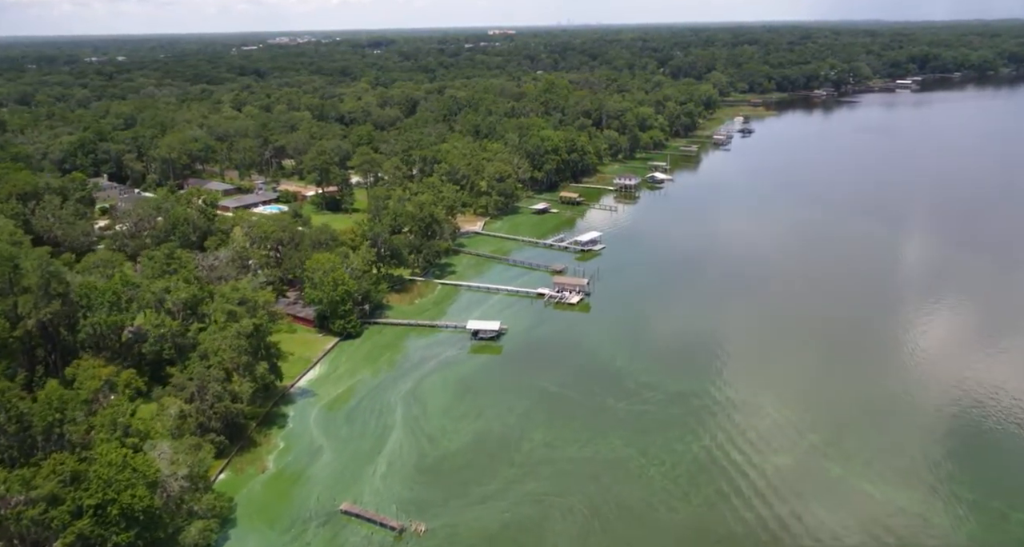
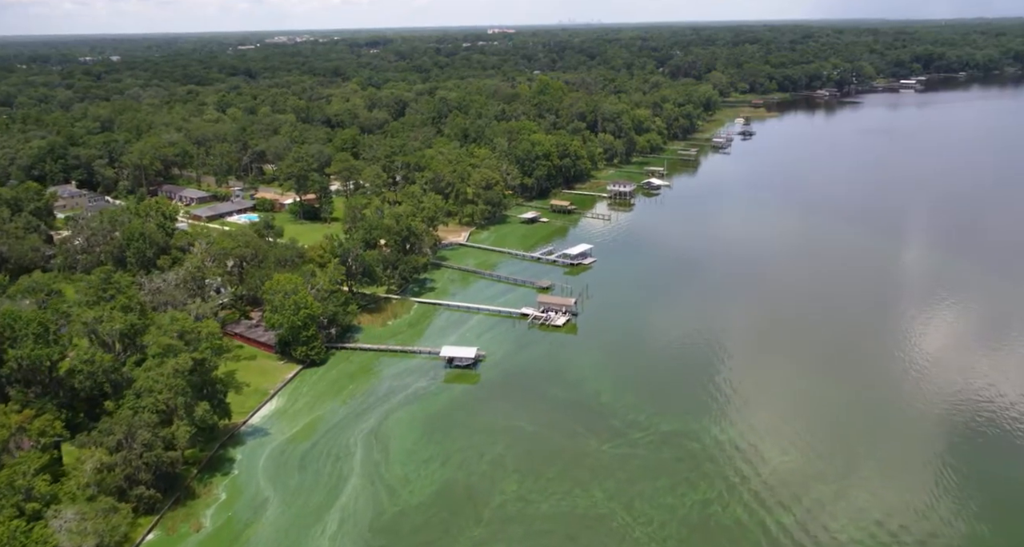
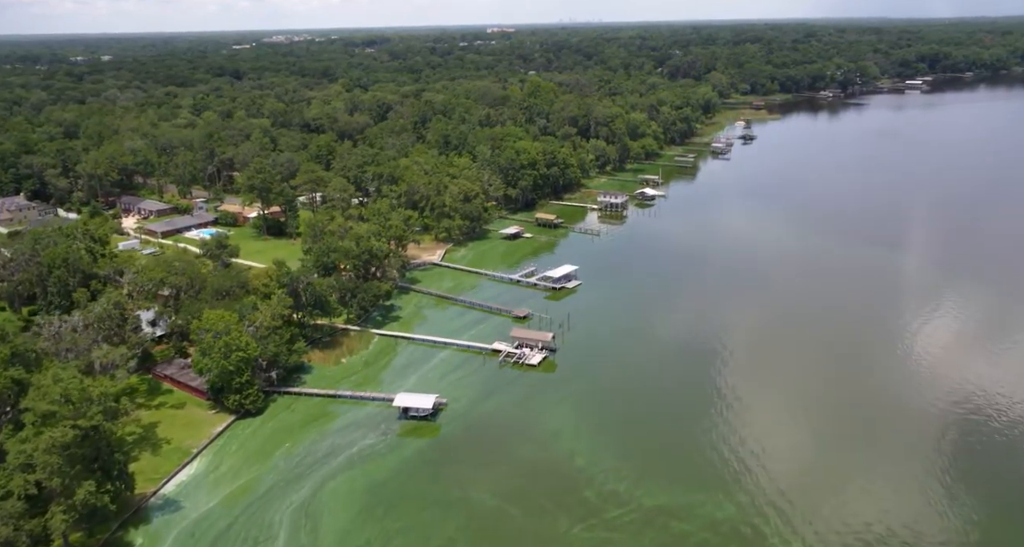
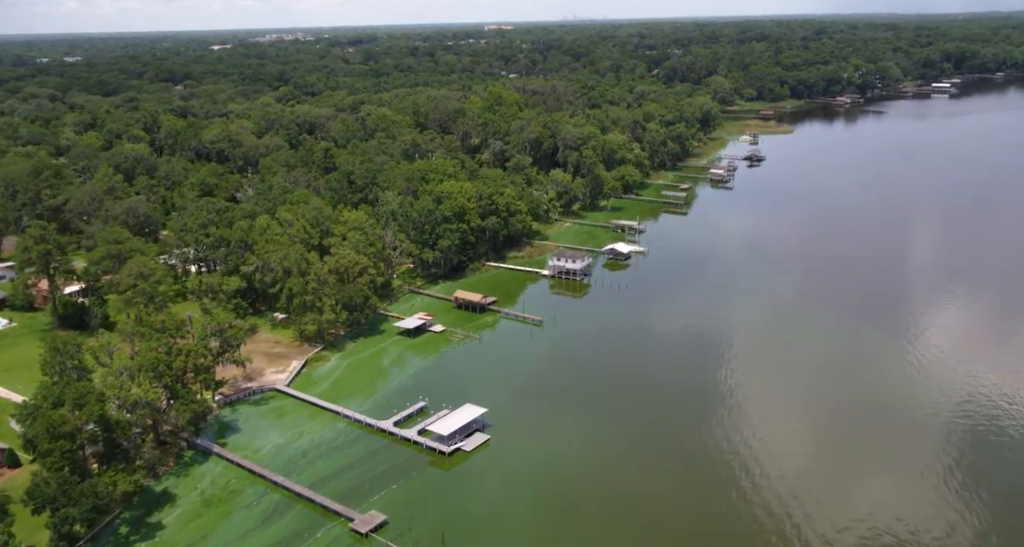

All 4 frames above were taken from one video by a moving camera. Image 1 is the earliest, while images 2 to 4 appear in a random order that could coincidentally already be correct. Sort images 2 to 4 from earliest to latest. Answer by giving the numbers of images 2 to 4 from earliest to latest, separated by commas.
2, 3, 4
